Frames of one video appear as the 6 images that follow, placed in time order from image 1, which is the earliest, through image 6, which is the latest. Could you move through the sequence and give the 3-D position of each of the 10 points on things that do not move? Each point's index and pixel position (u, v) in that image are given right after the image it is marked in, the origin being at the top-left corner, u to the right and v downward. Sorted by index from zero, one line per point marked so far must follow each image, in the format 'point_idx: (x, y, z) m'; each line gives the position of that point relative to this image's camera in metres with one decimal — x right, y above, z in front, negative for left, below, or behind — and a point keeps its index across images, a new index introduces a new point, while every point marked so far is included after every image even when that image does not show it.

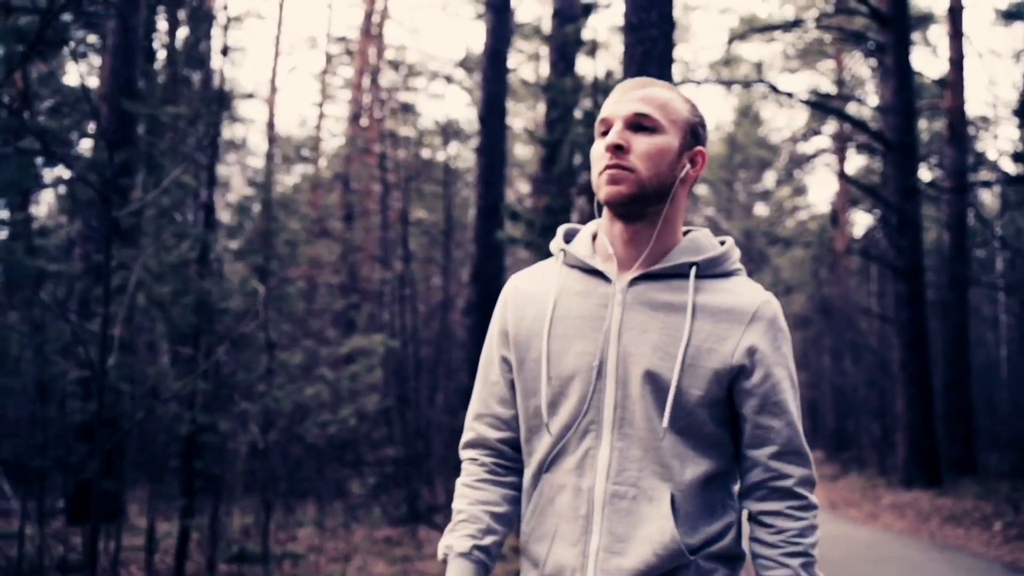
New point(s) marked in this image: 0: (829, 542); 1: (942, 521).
0: (+3.5, -2.8, +10.1) m
1: (+5.5, -3.0, +11.9) m
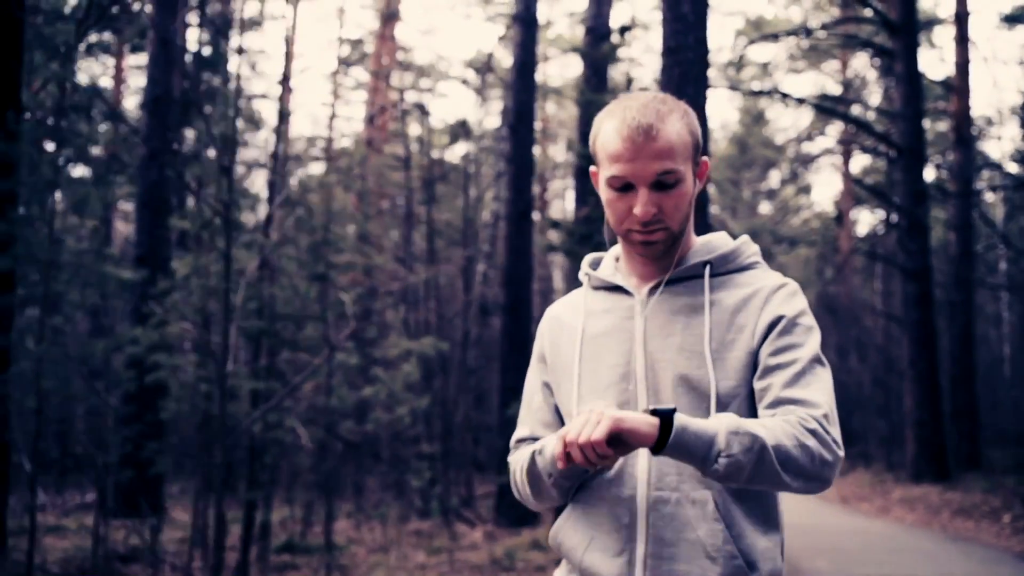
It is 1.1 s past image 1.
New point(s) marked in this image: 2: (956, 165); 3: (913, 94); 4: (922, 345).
0: (+3.8, -2.8, +10.5) m
1: (+5.8, -3.0, +12.3) m
2: (+9.3, +2.6, +19.6) m
3: (+7.4, +3.6, +17.1) m
4: (+7.6, -1.0, +17.3) m
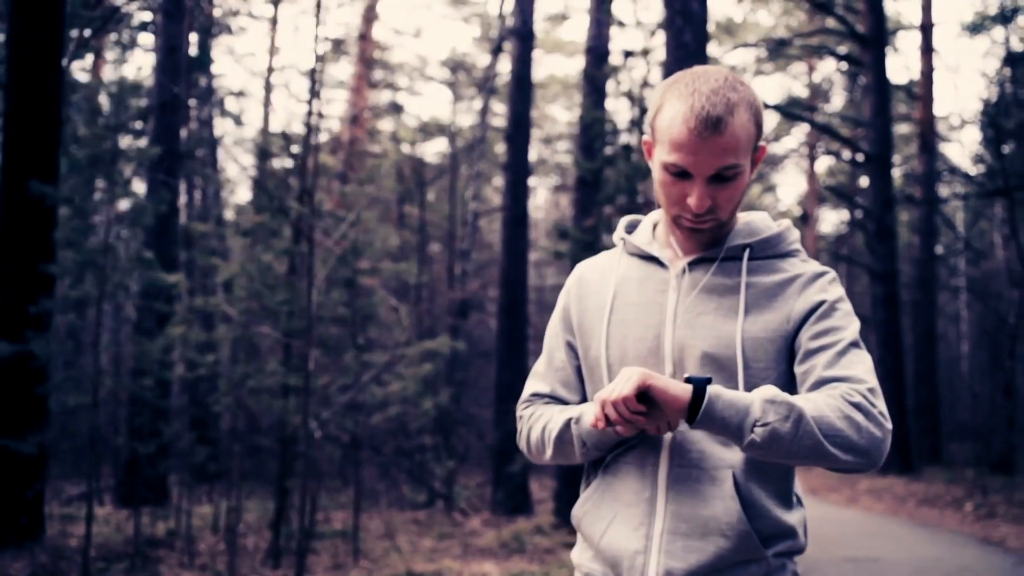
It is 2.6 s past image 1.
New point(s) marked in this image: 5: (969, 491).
0: (+3.7, -2.8, +11.2) m
1: (+5.7, -3.0, +13.0) m
2: (+8.9, +2.6, +20.4) m
3: (+7.1, +3.6, +17.9) m
4: (+7.3, -1.1, +18.1) m
5: (+6.6, -3.0, +13.6) m
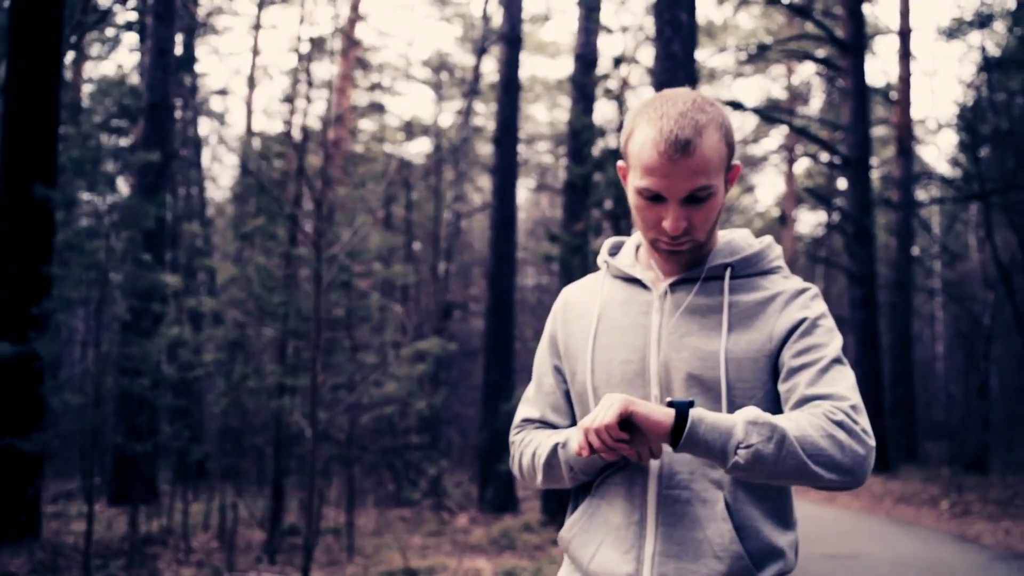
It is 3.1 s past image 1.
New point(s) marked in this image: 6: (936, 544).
0: (+3.6, -2.9, +11.4) m
1: (+5.5, -3.0, +13.3) m
2: (+8.6, +2.5, +20.7) m
3: (+6.8, +3.5, +18.2) m
4: (+7.0, -1.1, +18.4) m
5: (+6.4, -3.0, +13.8) m
6: (+4.3, -2.6, +9.5) m
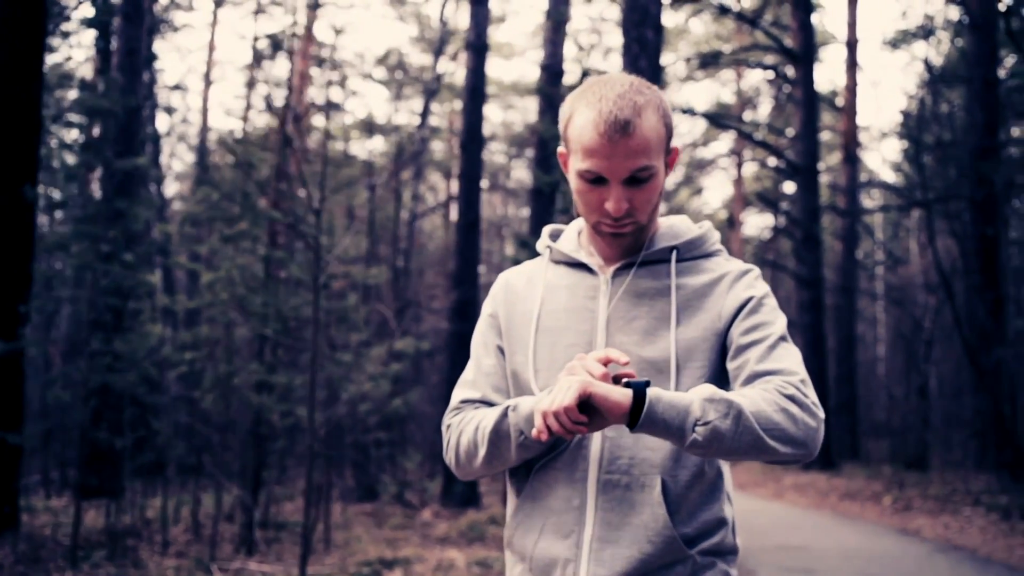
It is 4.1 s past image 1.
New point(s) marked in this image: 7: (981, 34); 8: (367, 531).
0: (+3.1, -2.9, +11.9) m
1: (+4.9, -3.1, +13.8) m
2: (+7.7, +2.5, +21.4) m
3: (+6.0, +3.4, +18.8) m
4: (+6.2, -1.2, +19.0) m
5: (+5.8, -3.1, +14.4) m
6: (+3.9, -2.7, +10.0) m
7: (+7.4, +4.0, +14.7) m
8: (-1.6, -2.7, +10.4) m
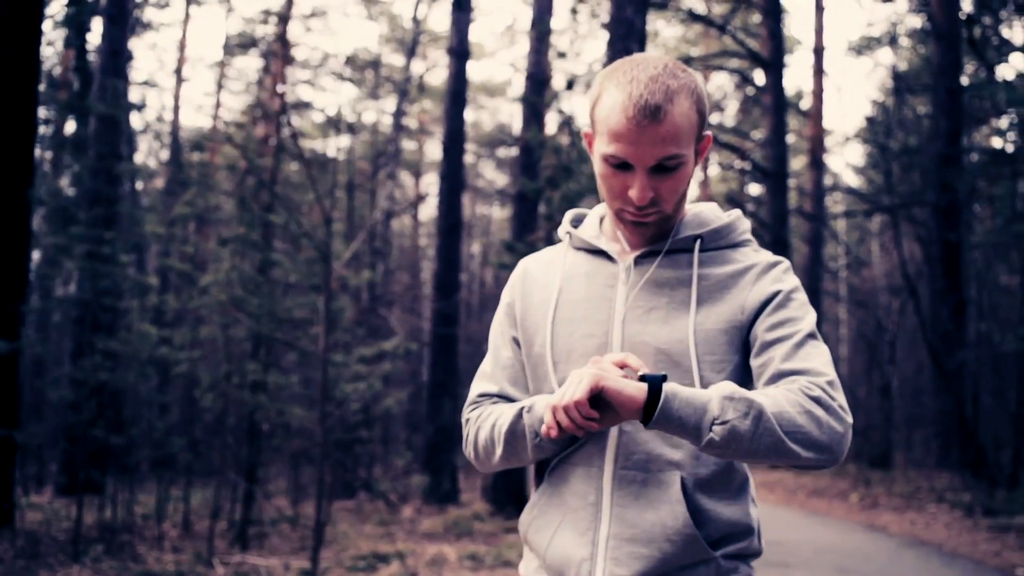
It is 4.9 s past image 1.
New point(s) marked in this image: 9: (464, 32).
0: (+2.8, -2.9, +12.2) m
1: (+4.5, -3.2, +14.2) m
2: (+7.1, +2.4, +21.9) m
3: (+5.5, +3.4, +19.2) m
4: (+5.6, -1.2, +19.4) m
5: (+5.4, -3.1, +14.8) m
6: (+3.7, -2.7, +10.3) m
7: (+7.1, +4.0, +15.2) m
8: (-1.9, -2.8, +10.6) m
9: (-0.7, +3.7, +13.3) m
